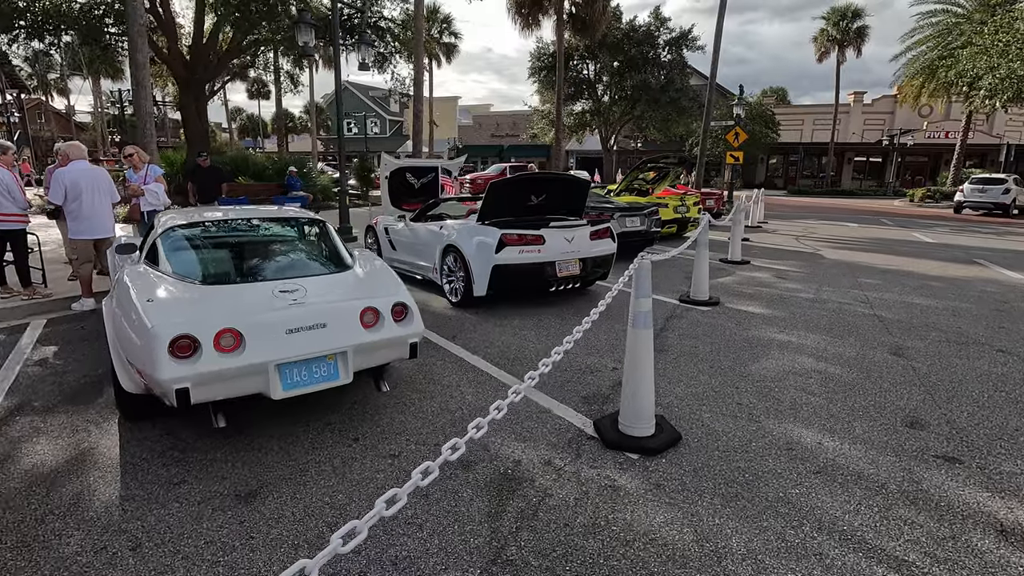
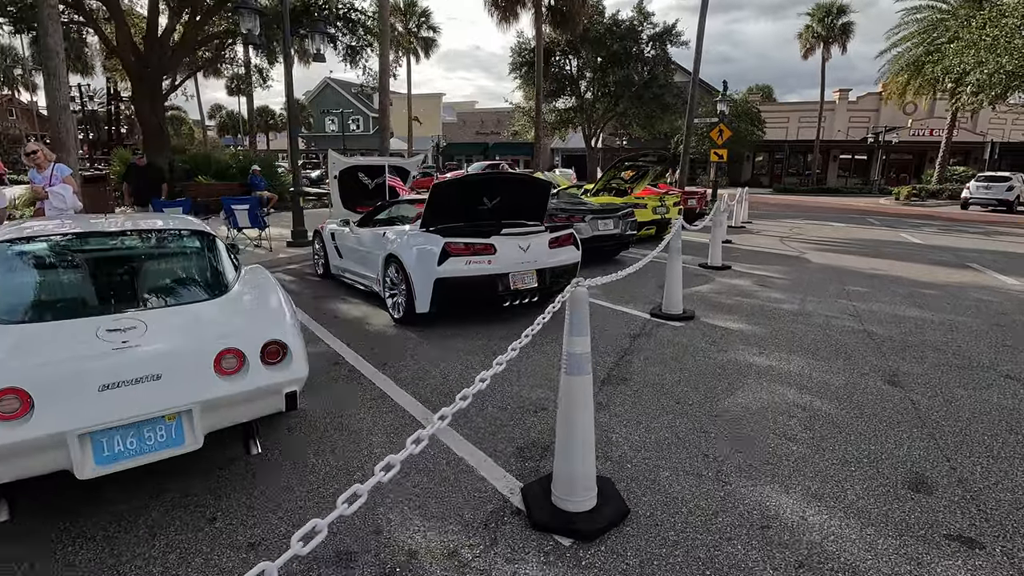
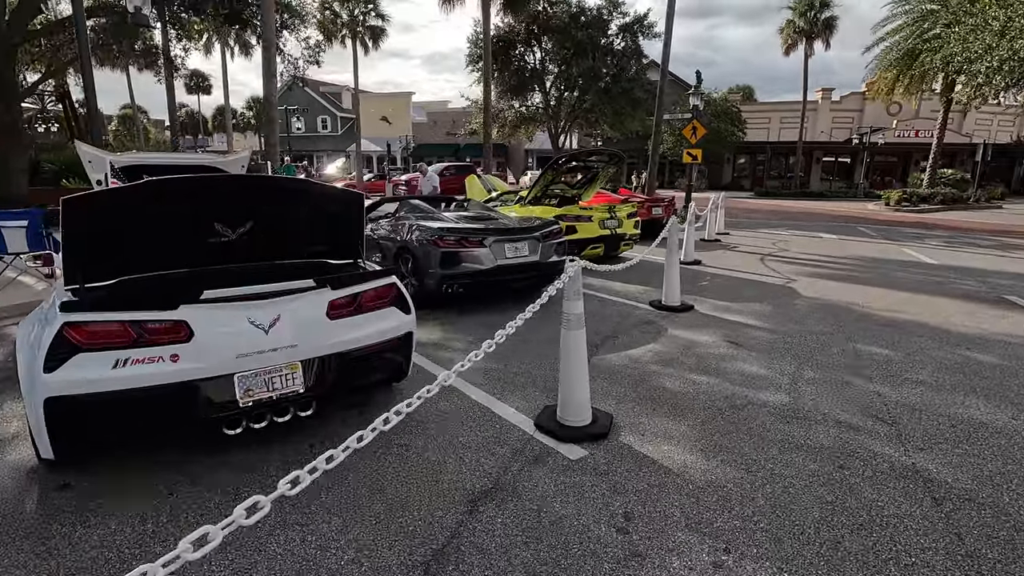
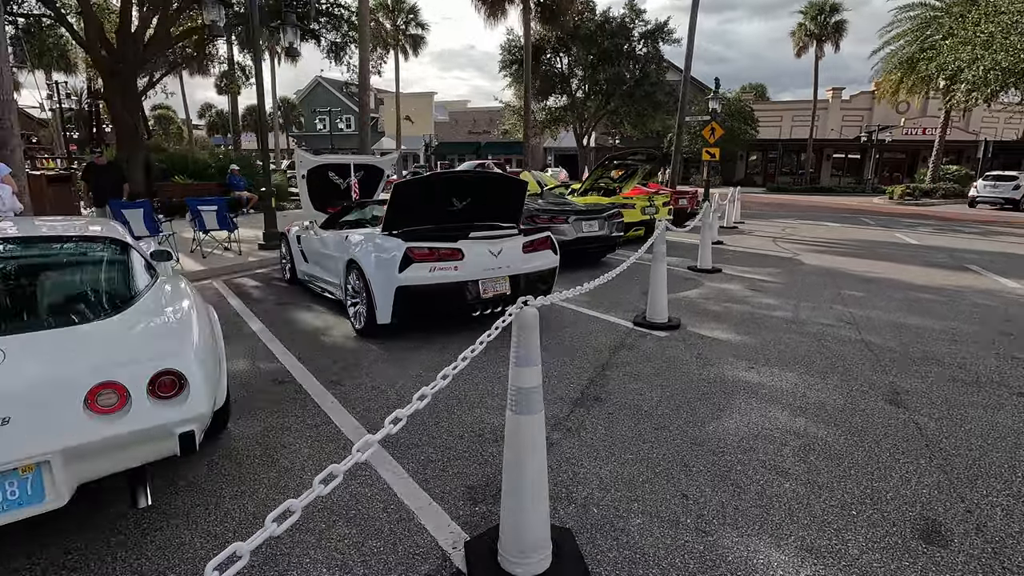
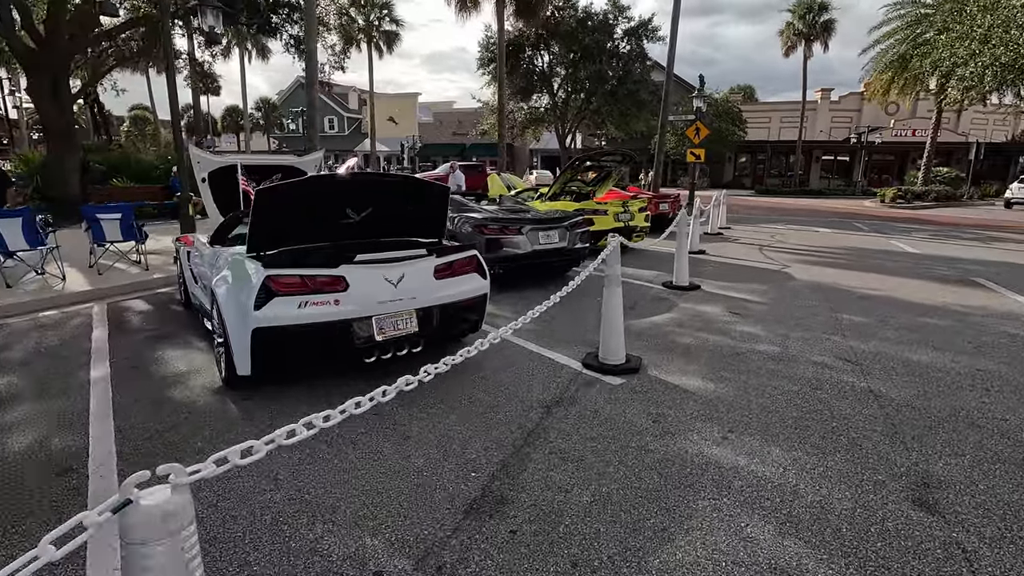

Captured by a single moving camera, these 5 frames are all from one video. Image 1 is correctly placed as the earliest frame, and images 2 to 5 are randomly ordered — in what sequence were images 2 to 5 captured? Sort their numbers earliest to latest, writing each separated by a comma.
2, 4, 5, 3
